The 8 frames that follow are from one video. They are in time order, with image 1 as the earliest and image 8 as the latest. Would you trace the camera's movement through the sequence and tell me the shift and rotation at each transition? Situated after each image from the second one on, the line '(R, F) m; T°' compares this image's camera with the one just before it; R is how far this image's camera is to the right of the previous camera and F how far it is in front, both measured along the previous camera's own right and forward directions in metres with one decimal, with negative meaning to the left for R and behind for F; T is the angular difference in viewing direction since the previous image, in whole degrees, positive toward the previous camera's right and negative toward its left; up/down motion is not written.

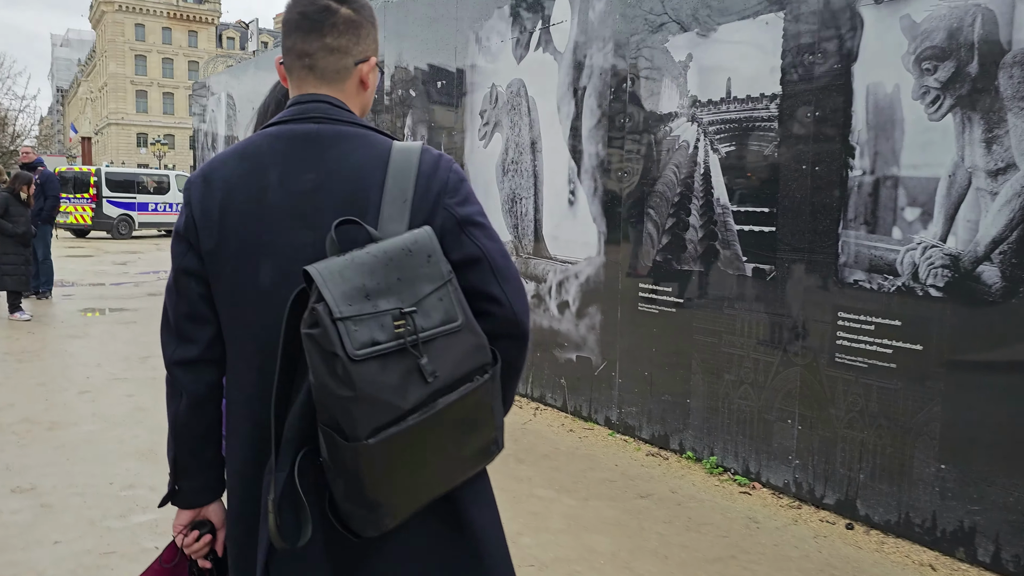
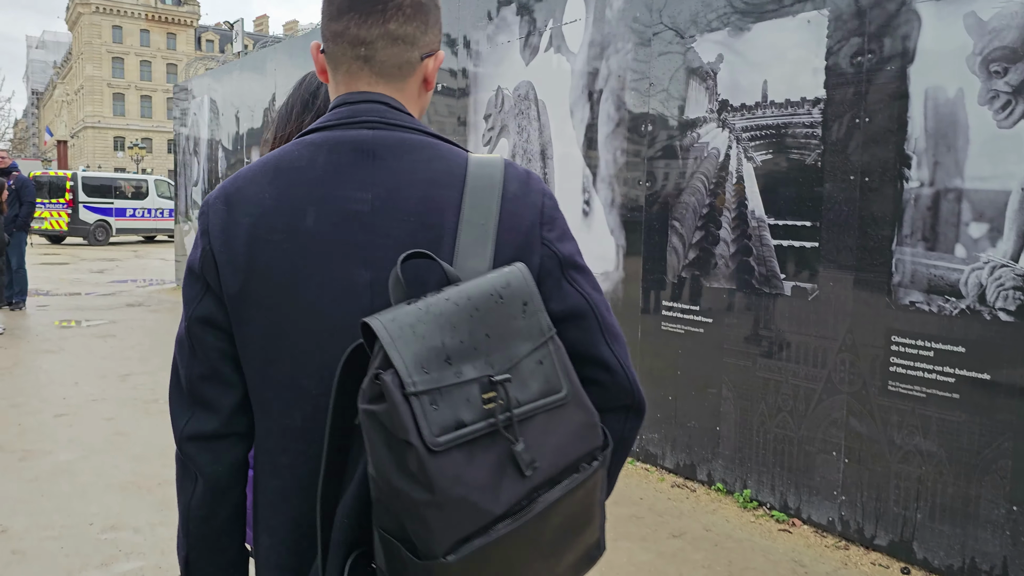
(-0.2, +0.3) m; +1°
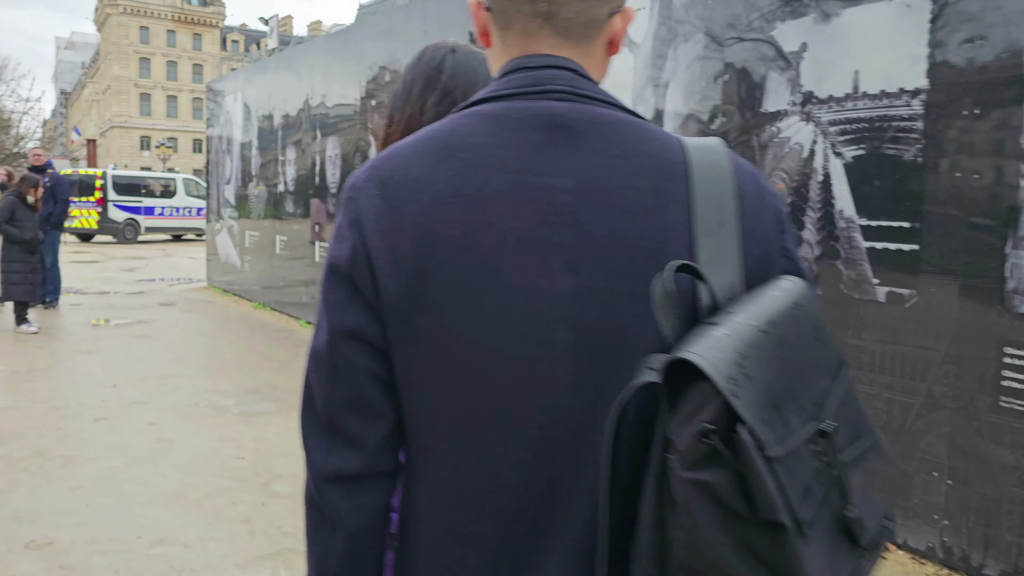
(-0.2, +0.2) m; -1°
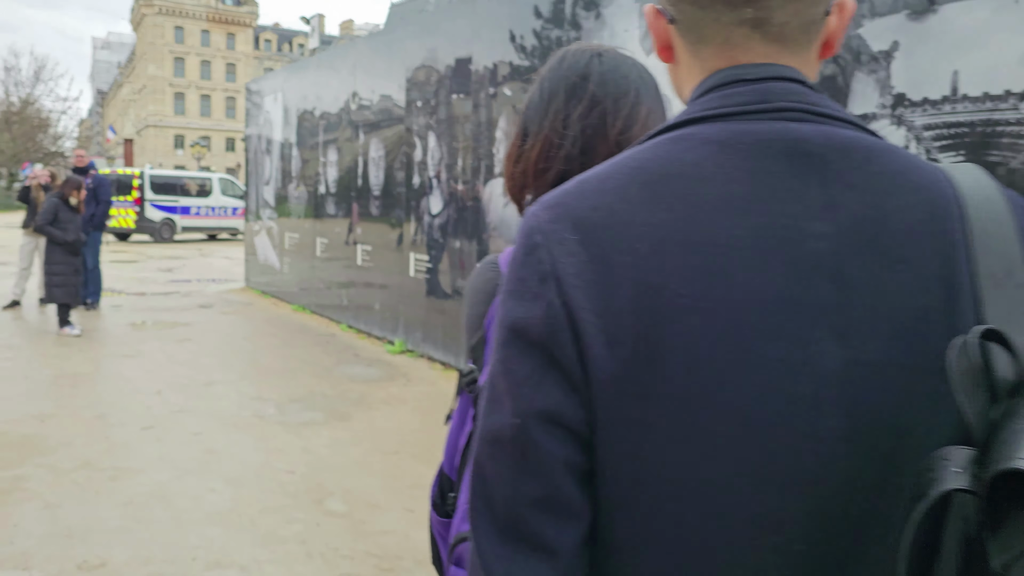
(-0.2, +0.2) m; -2°
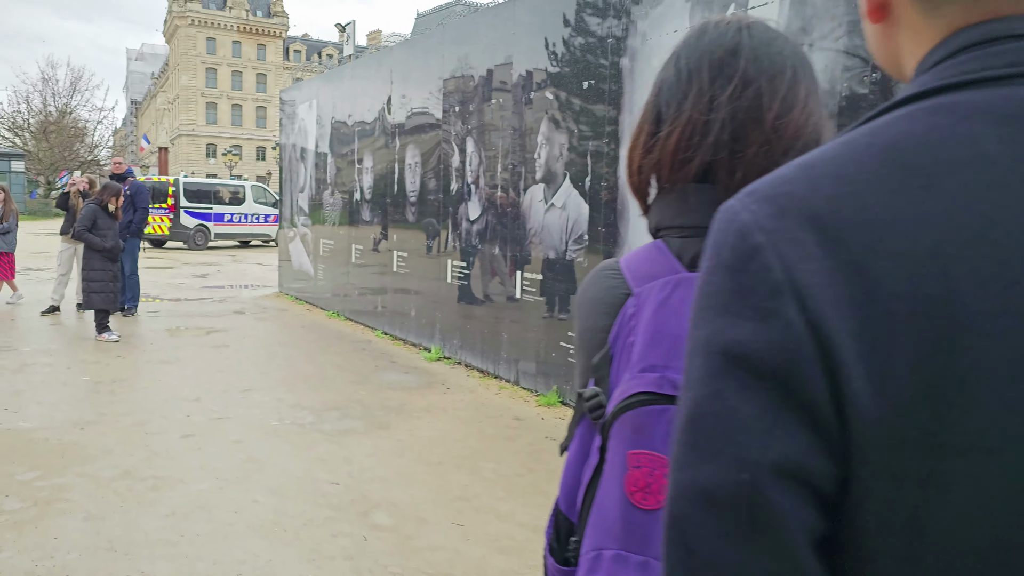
(-0.1, +0.1) m; -2°
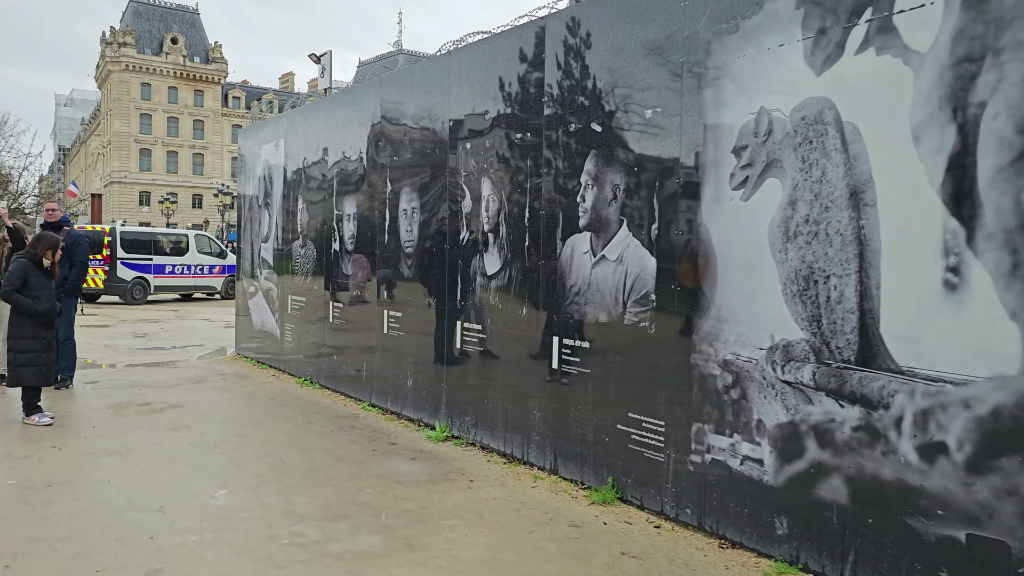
(-0.6, +1.1) m; +4°
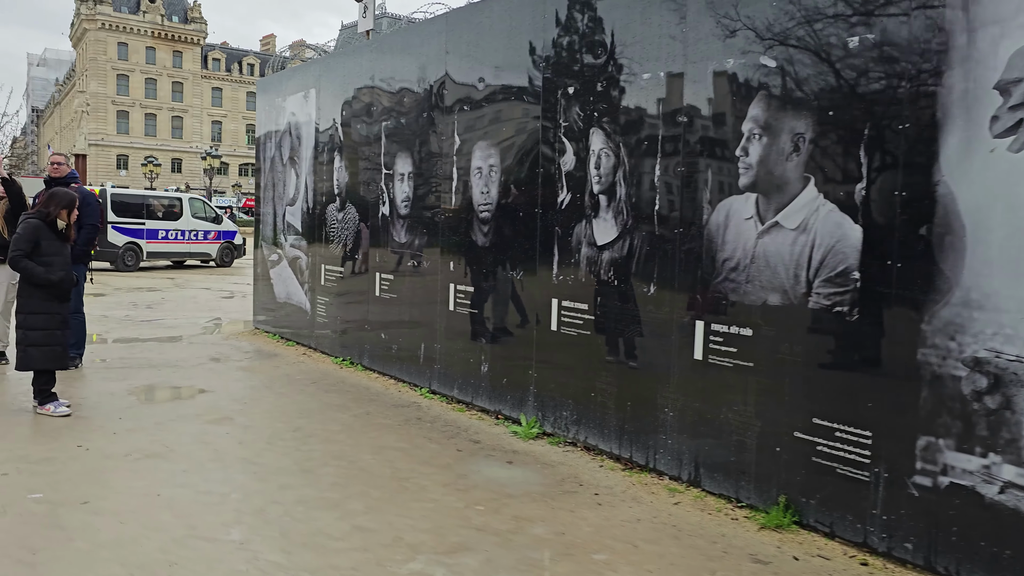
(-0.8, +1.0) m; +1°
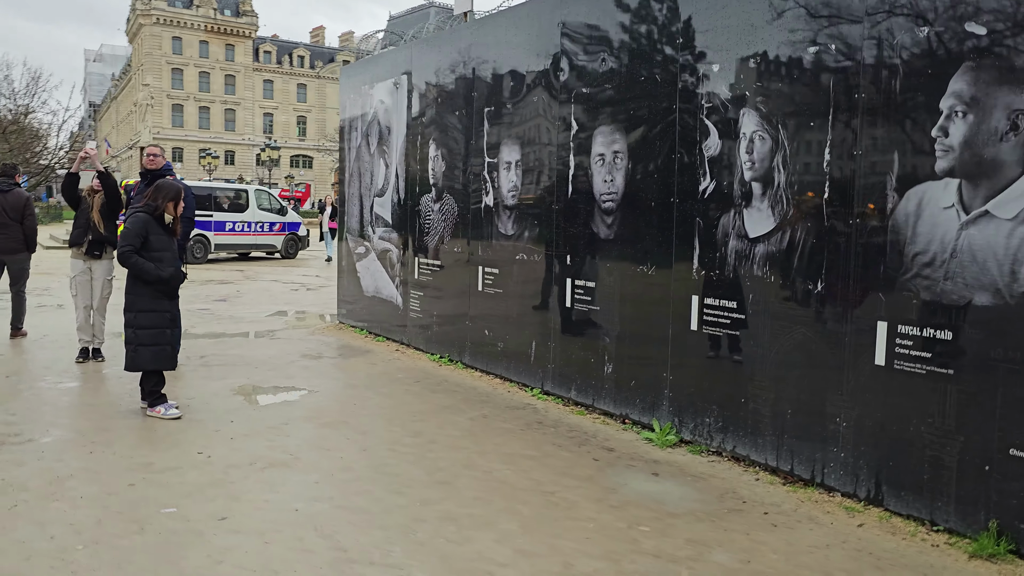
(-0.6, +0.3) m; -3°
